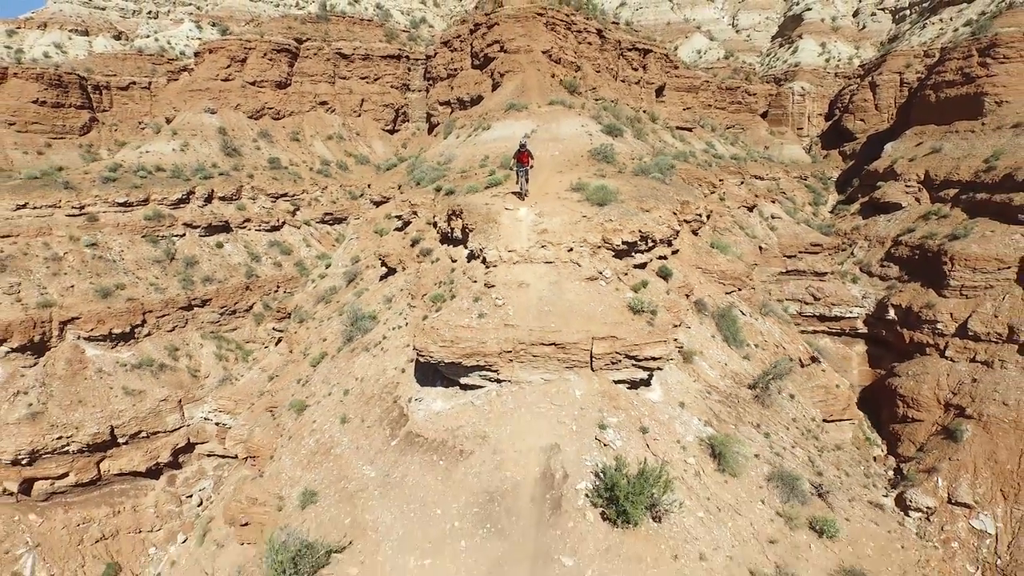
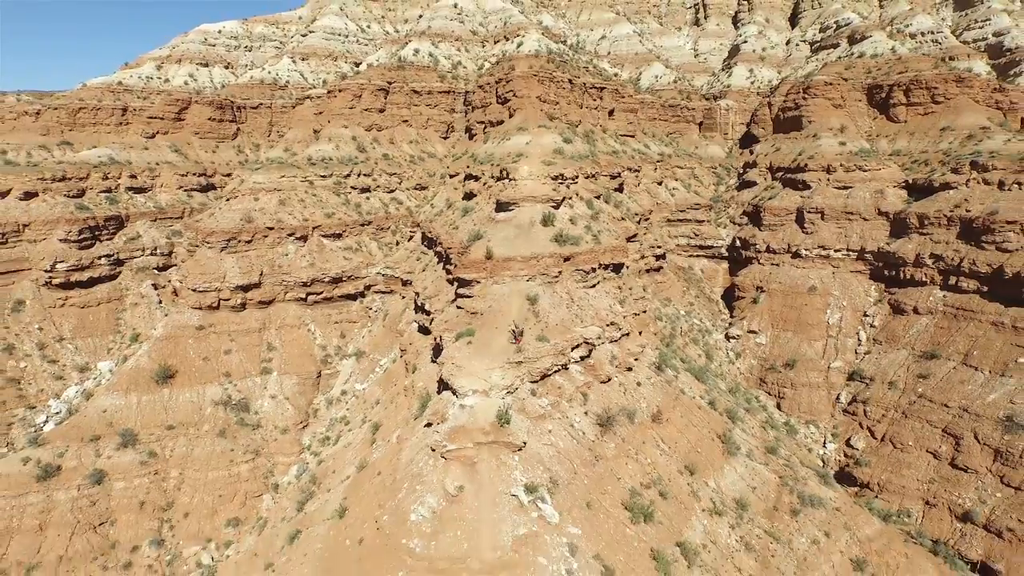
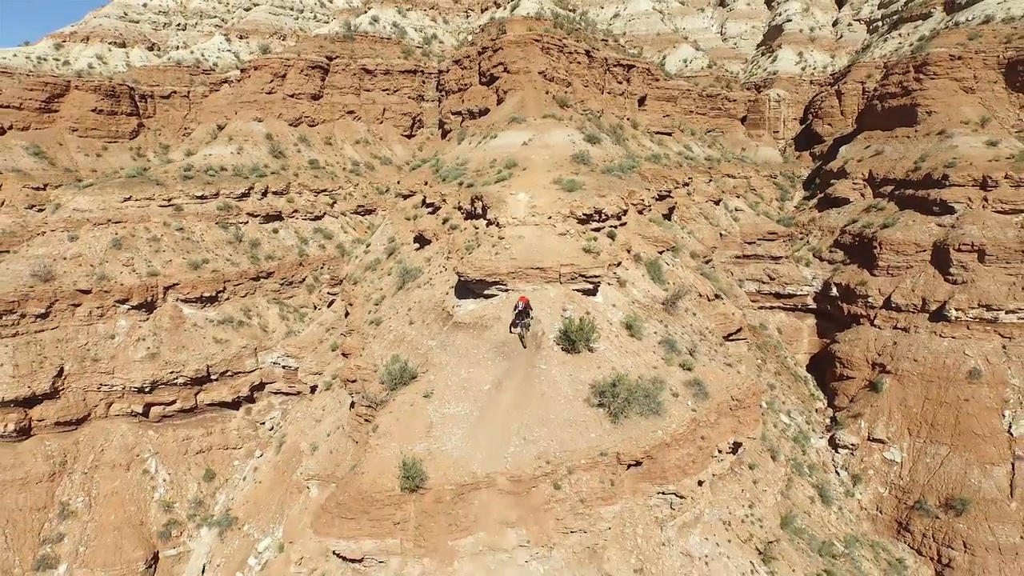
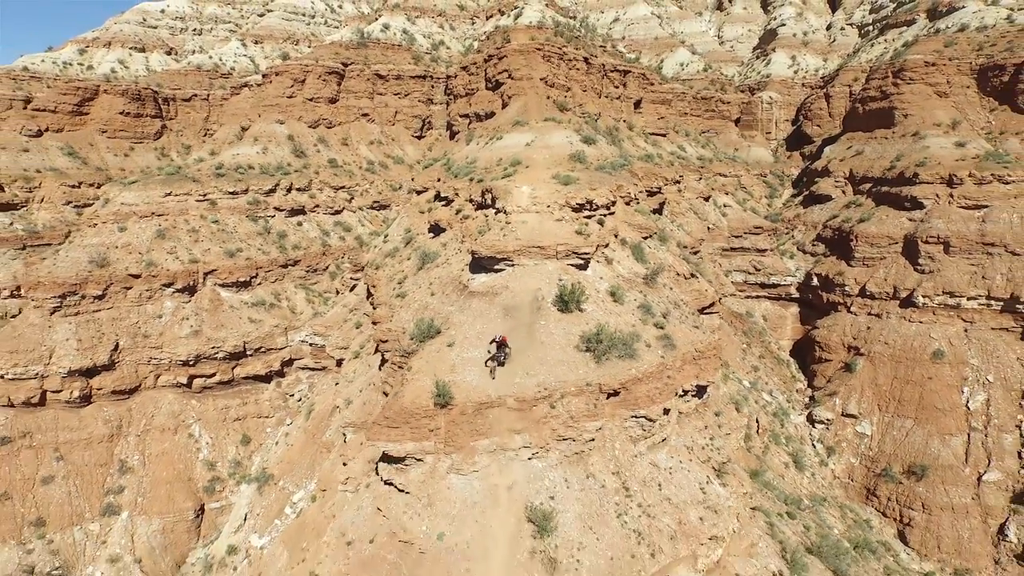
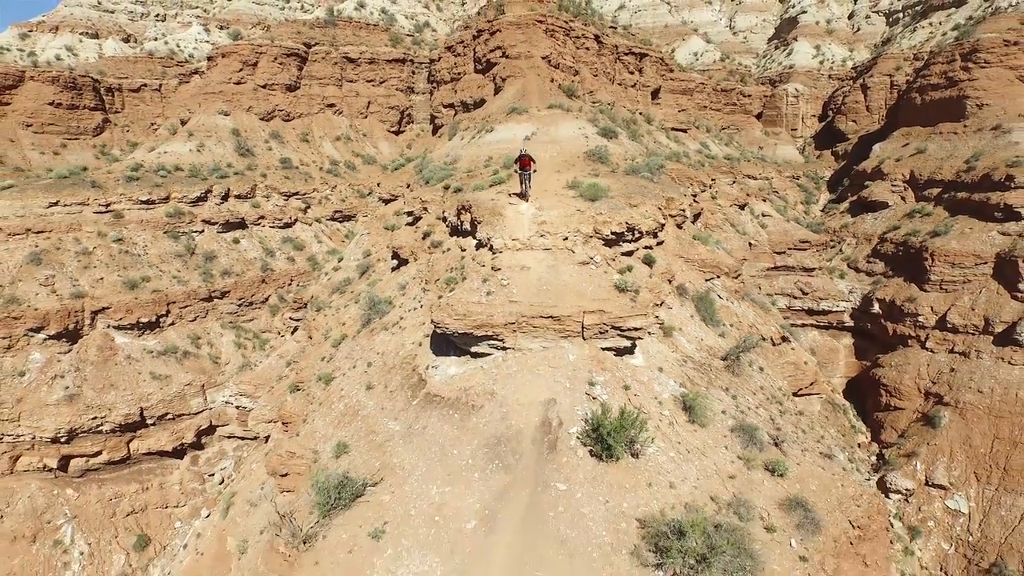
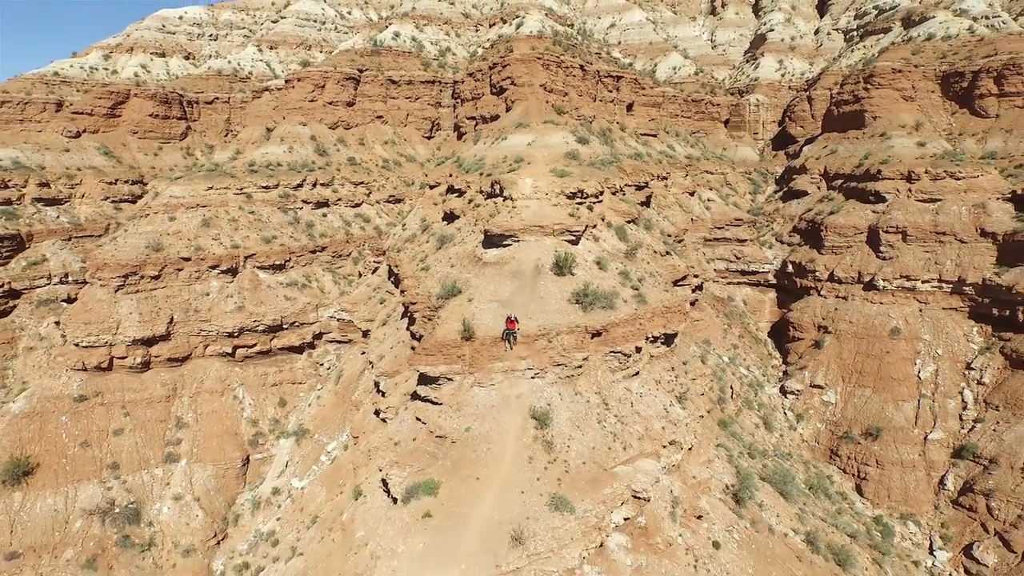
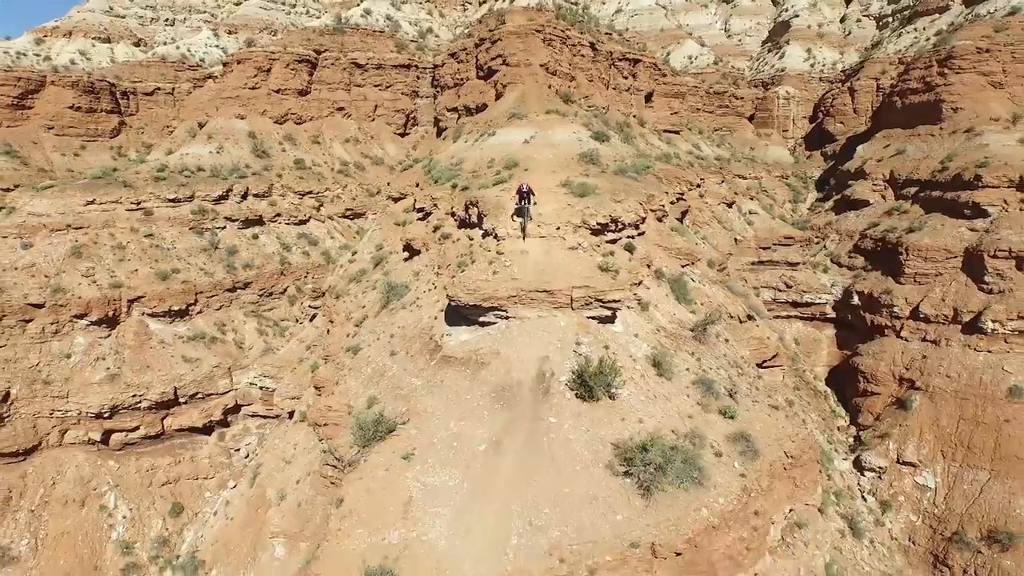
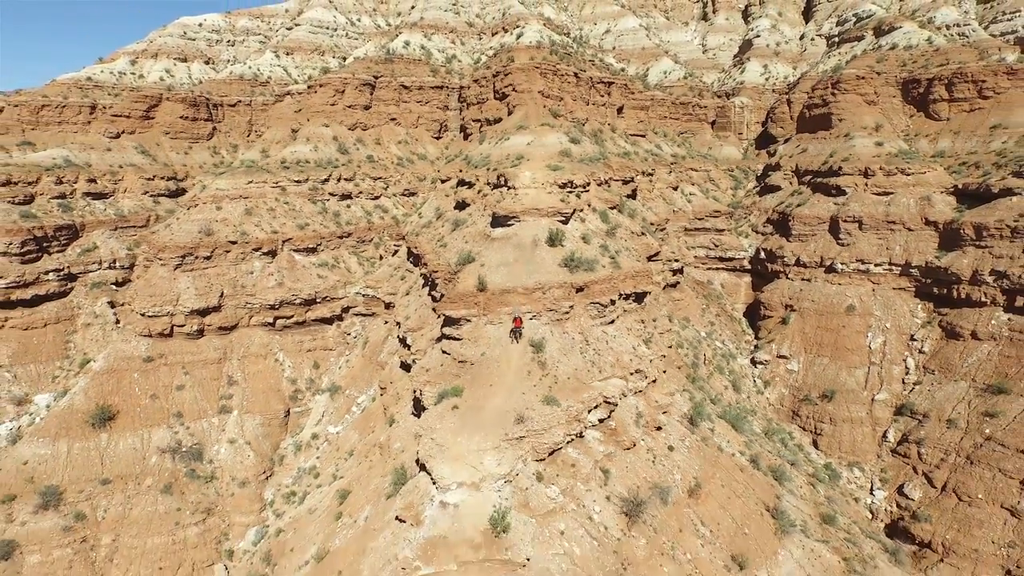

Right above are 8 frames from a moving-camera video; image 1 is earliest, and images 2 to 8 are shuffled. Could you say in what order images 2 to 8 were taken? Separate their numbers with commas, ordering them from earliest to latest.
5, 7, 3, 4, 6, 8, 2
